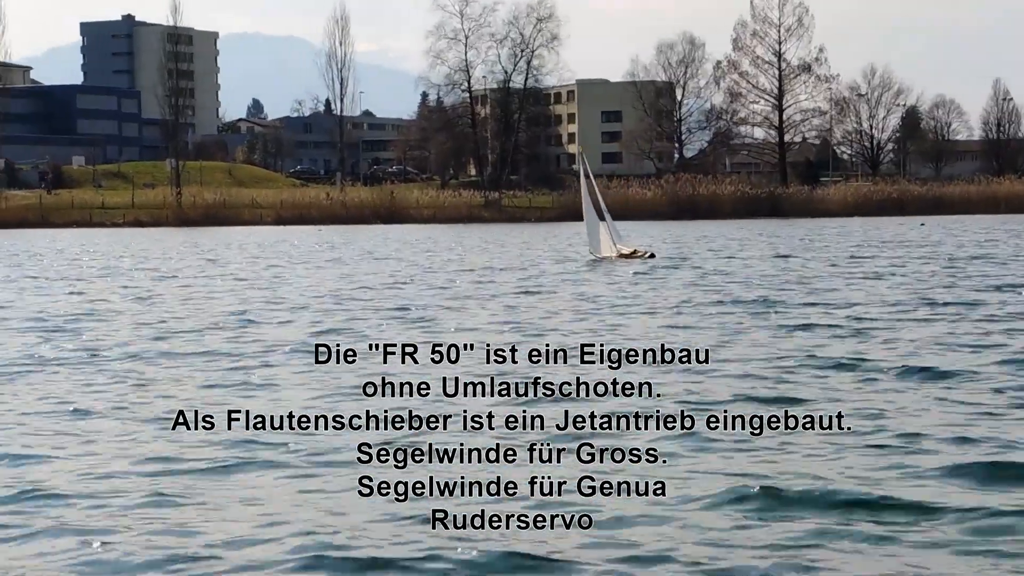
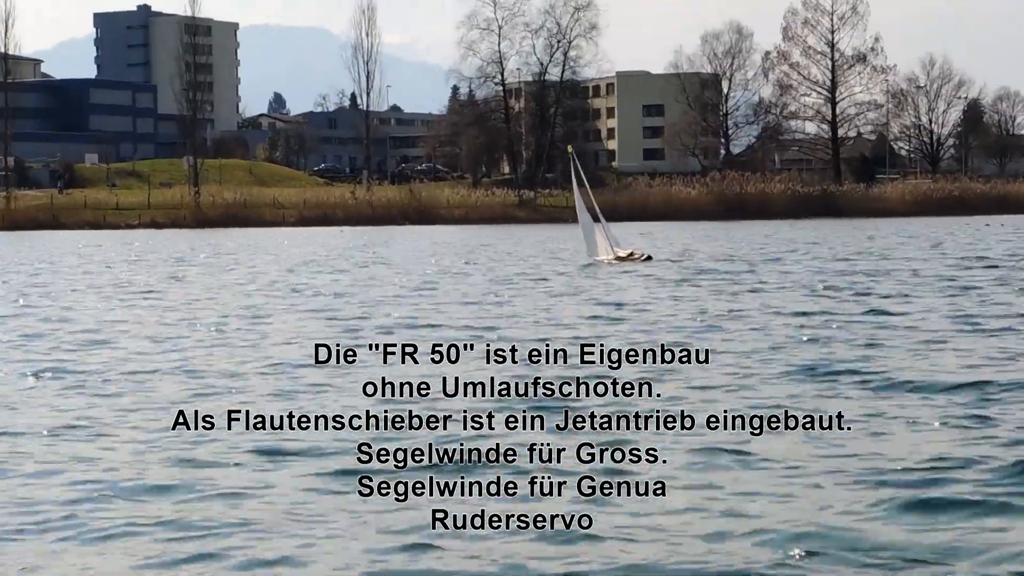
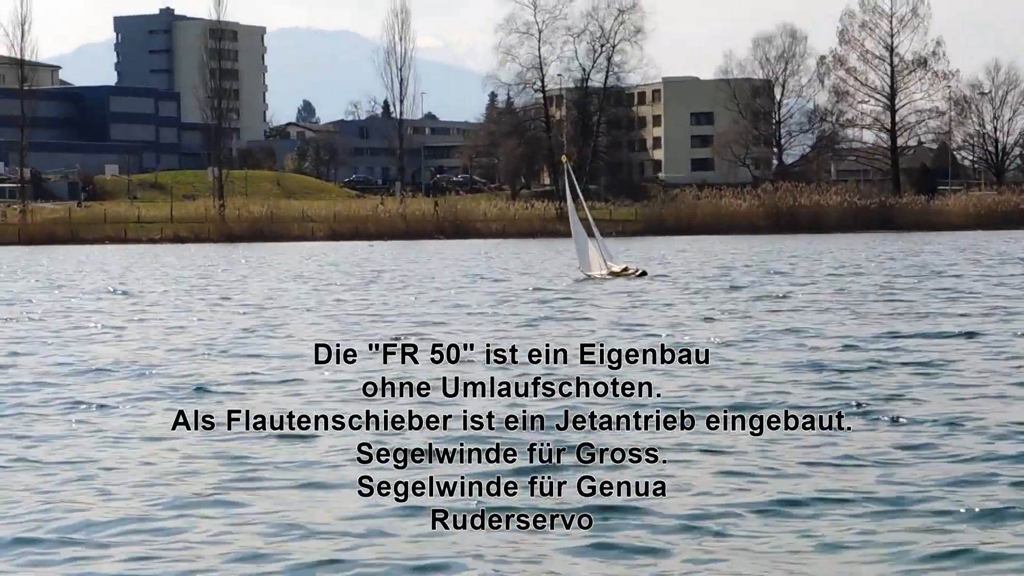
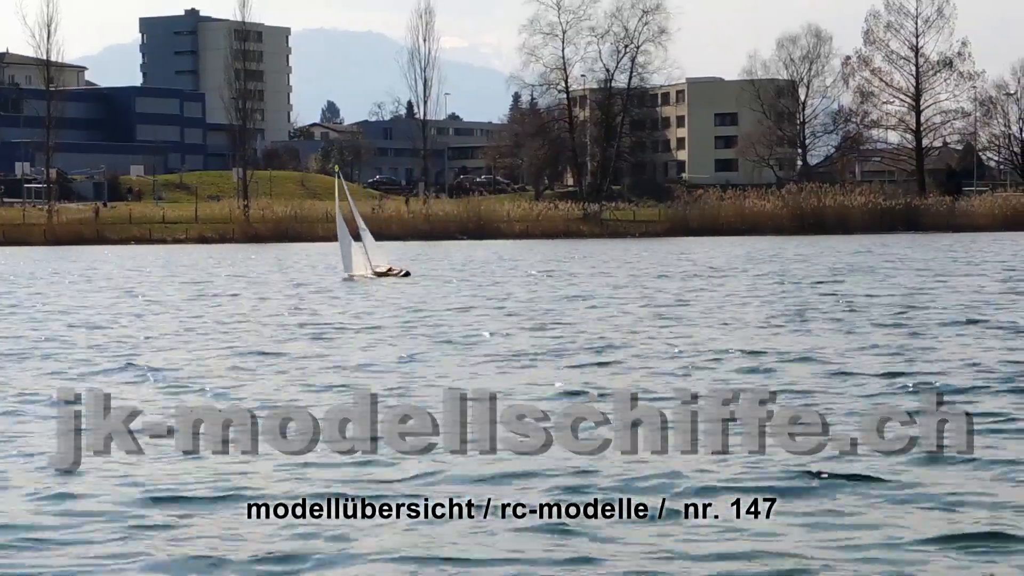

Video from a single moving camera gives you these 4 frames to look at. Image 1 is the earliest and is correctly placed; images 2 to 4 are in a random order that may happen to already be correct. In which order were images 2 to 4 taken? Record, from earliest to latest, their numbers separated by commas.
2, 3, 4
